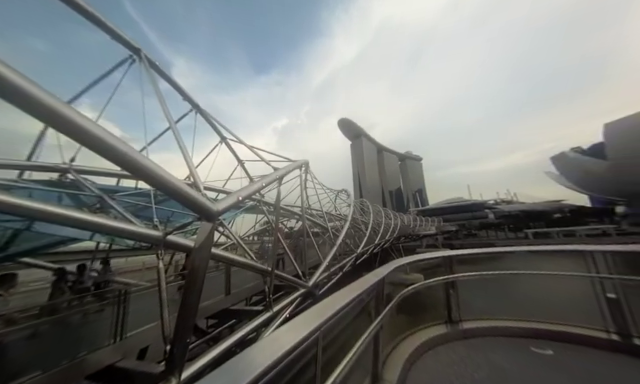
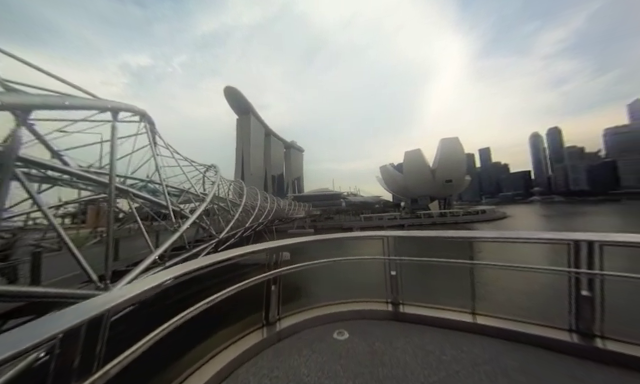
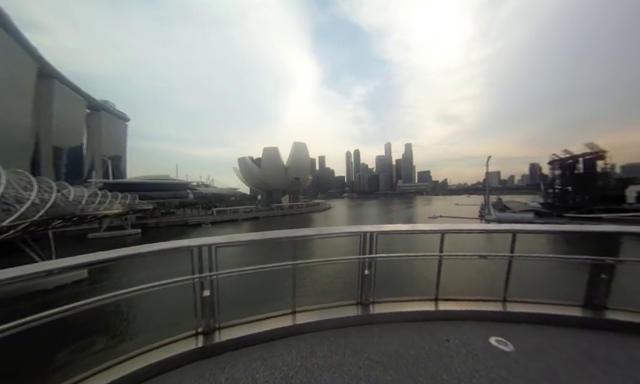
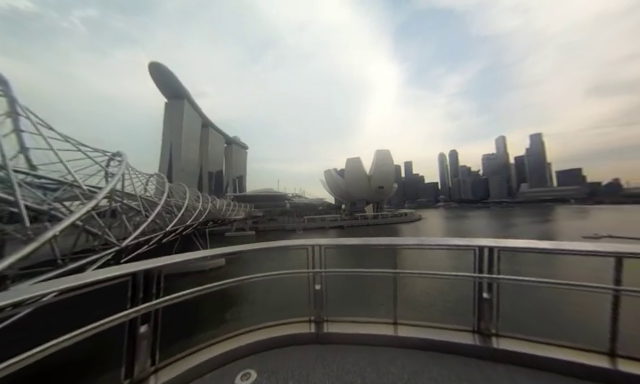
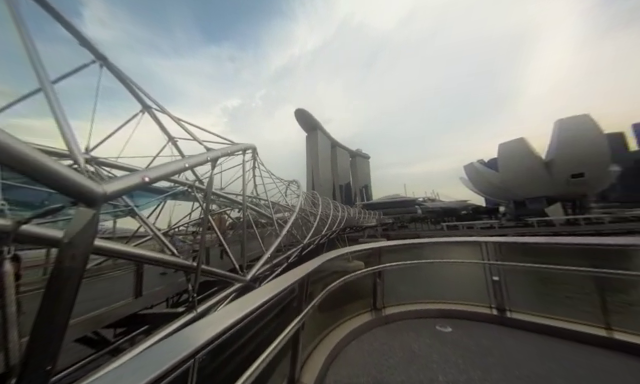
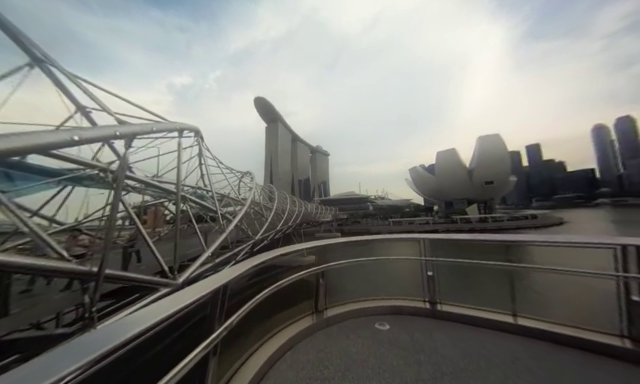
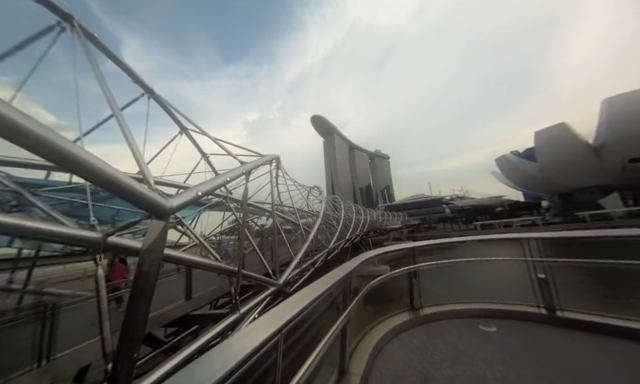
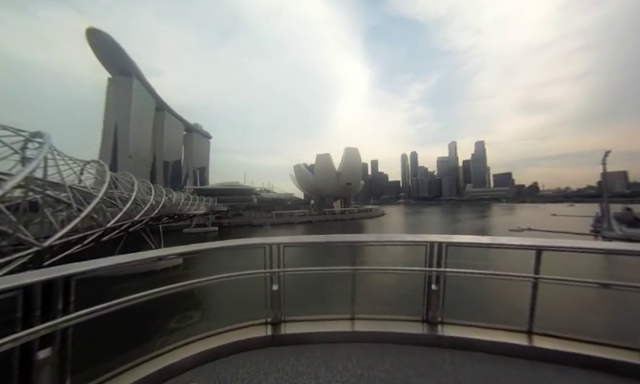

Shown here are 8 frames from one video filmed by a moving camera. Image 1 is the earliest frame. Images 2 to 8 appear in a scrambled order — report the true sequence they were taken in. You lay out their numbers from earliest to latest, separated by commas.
7, 5, 6, 2, 4, 8, 3
